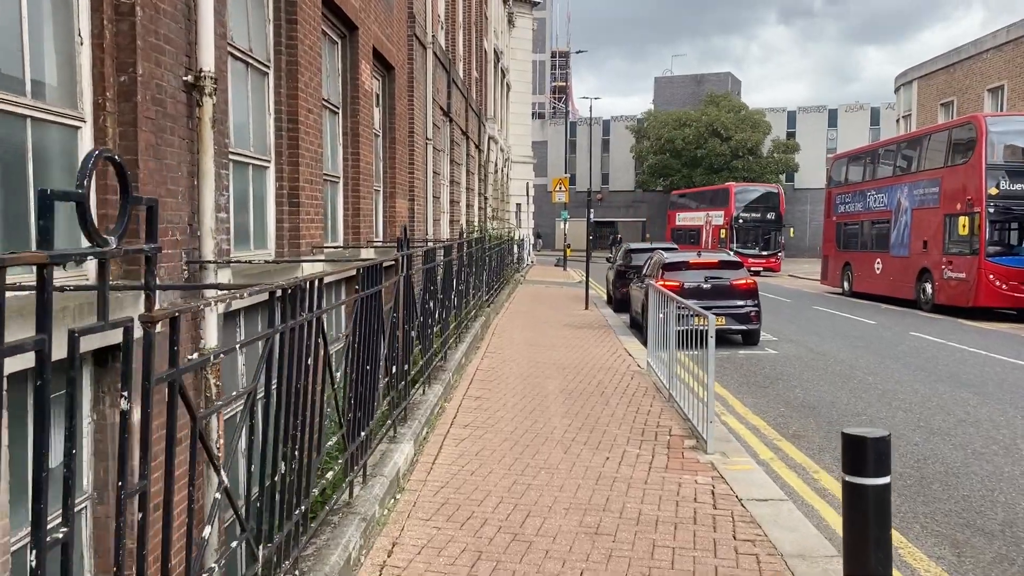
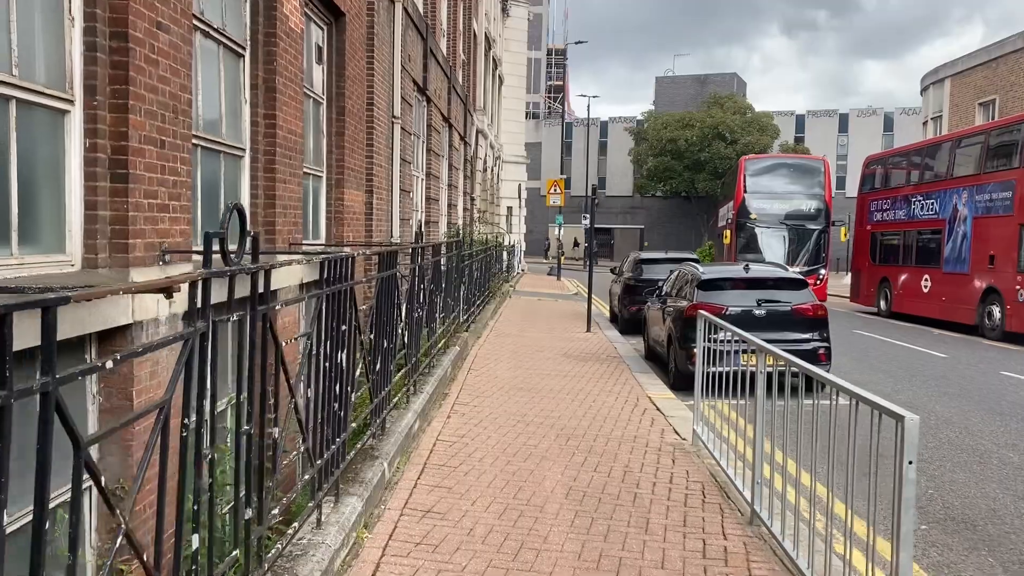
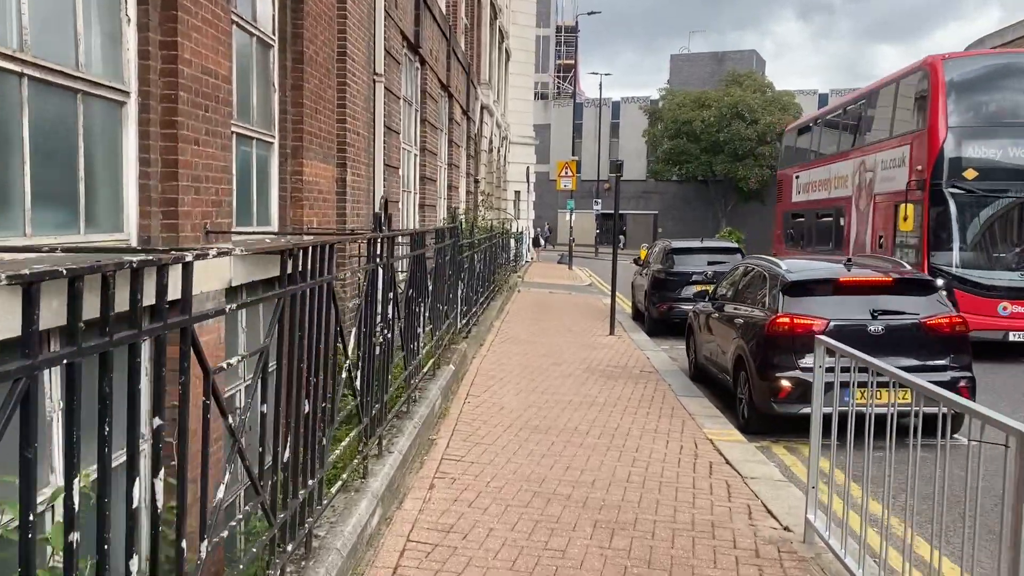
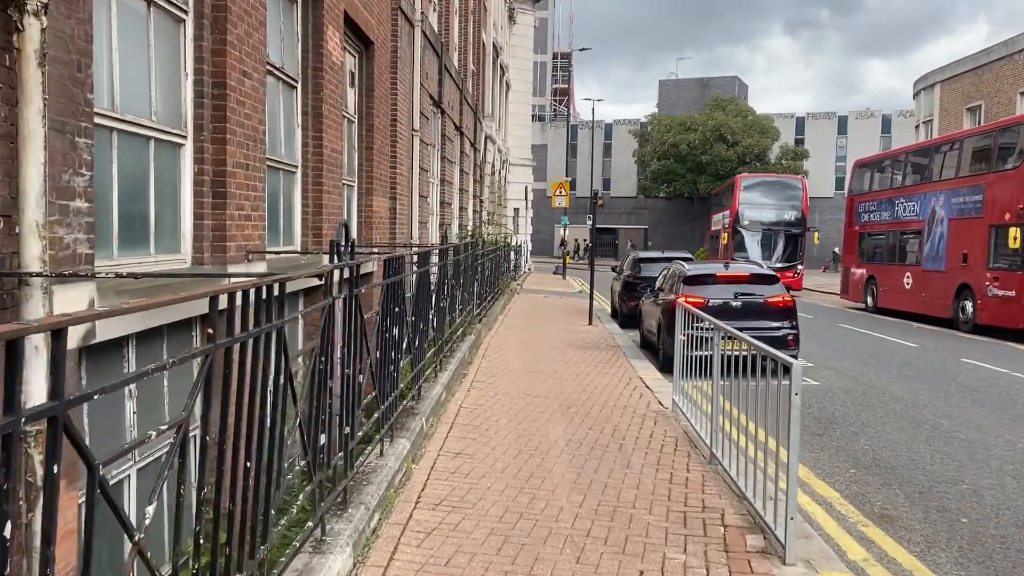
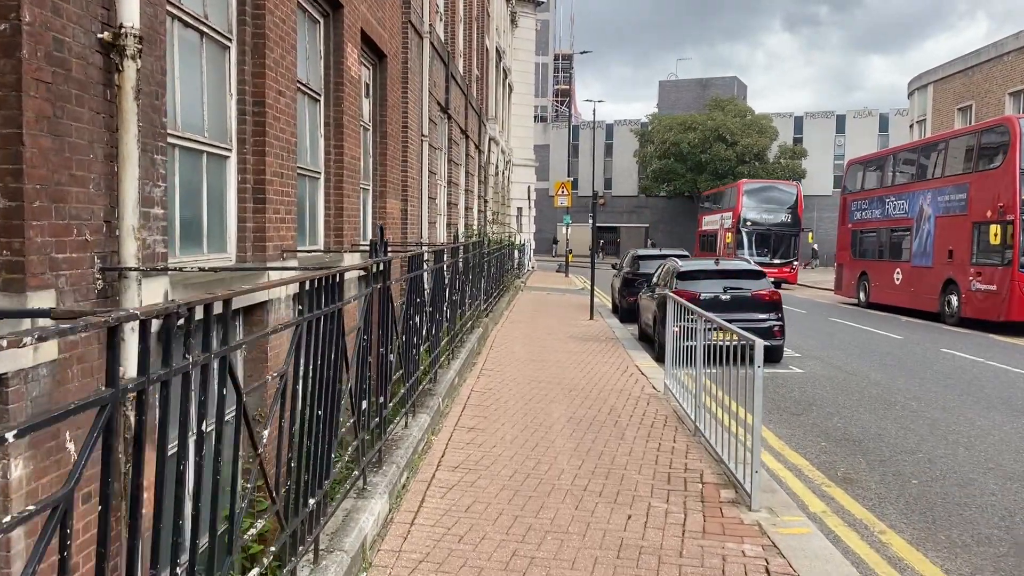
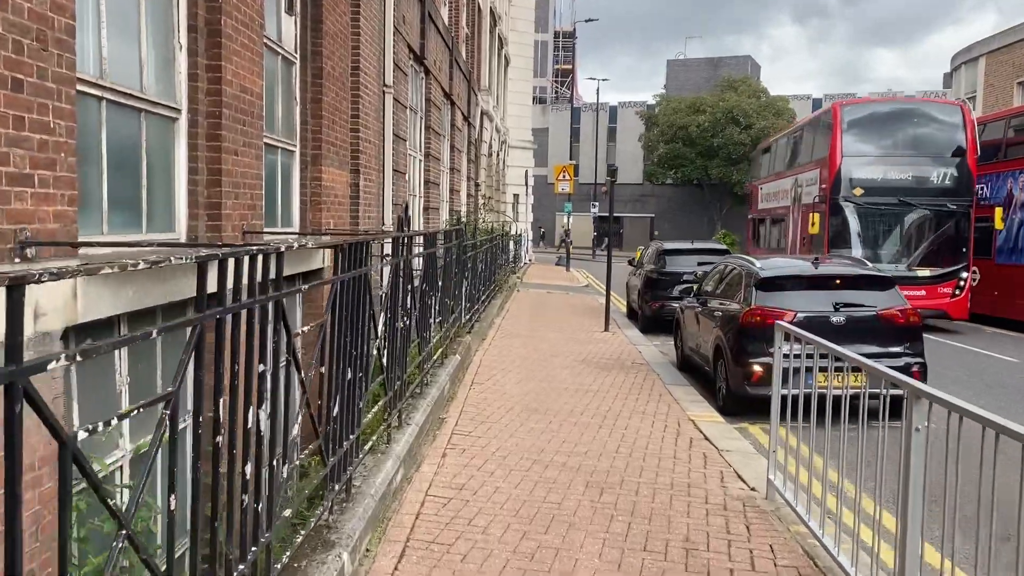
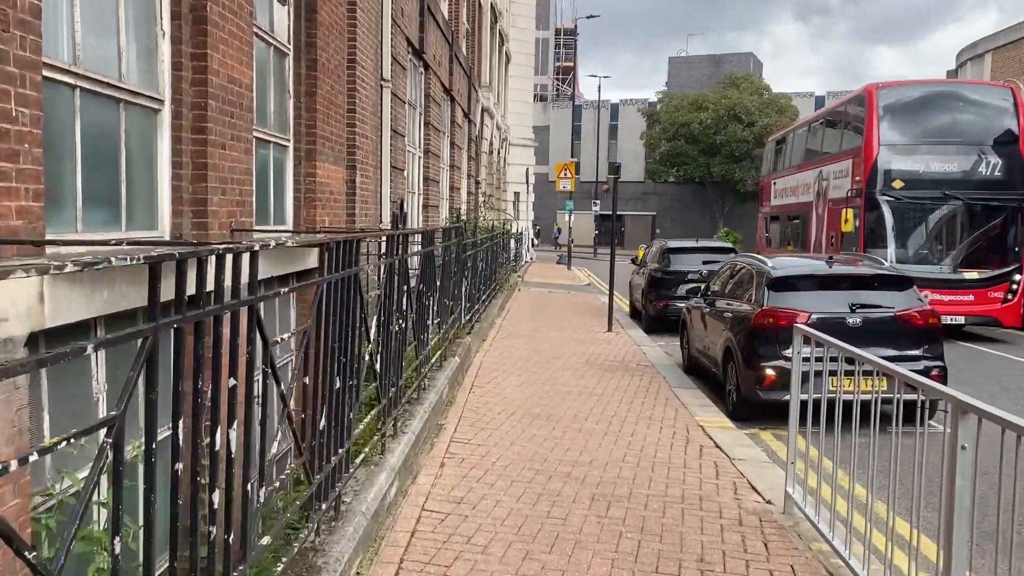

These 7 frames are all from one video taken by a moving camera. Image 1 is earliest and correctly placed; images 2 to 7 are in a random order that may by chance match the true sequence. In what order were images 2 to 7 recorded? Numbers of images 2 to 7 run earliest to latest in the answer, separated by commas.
5, 4, 2, 6, 7, 3
